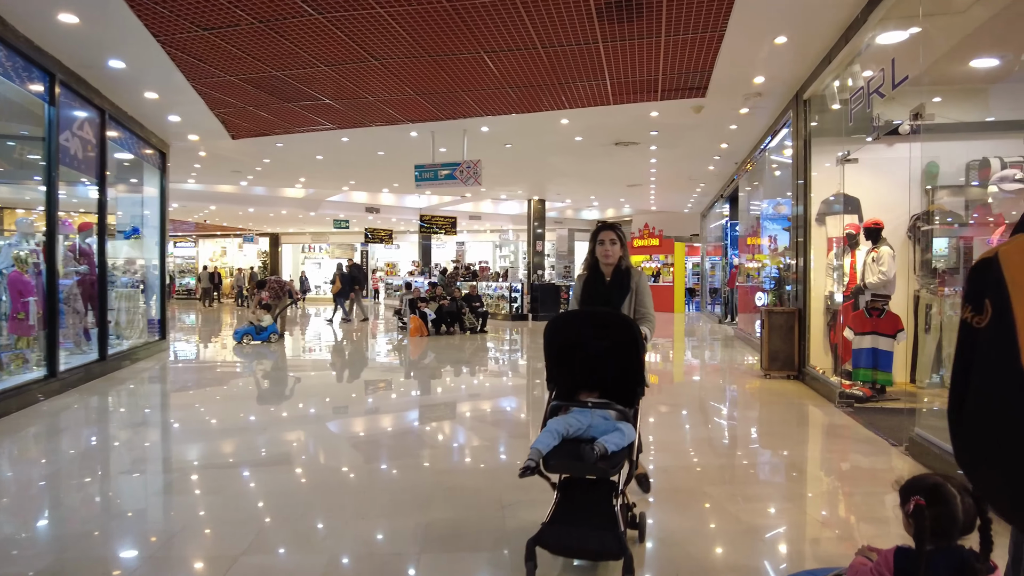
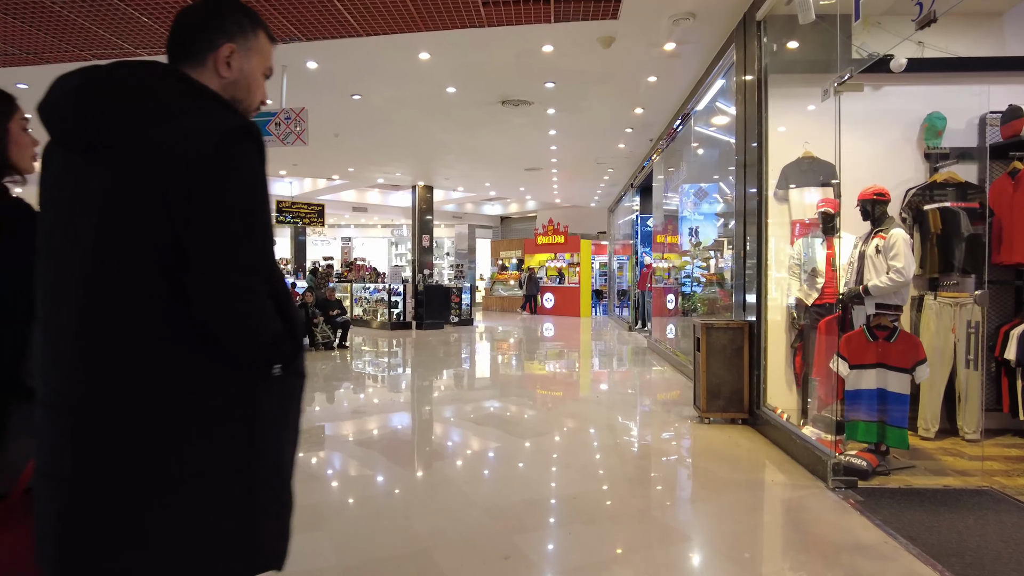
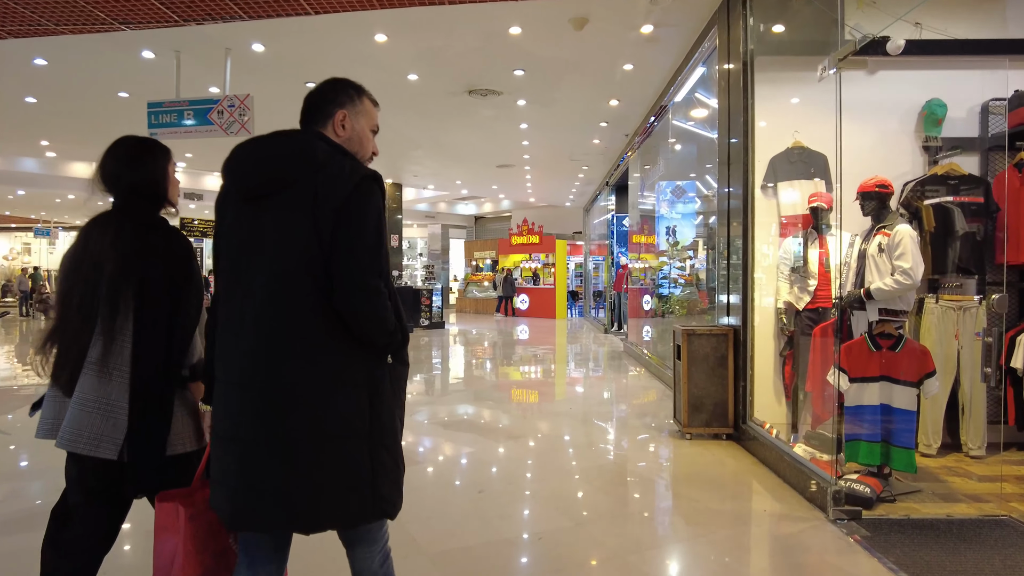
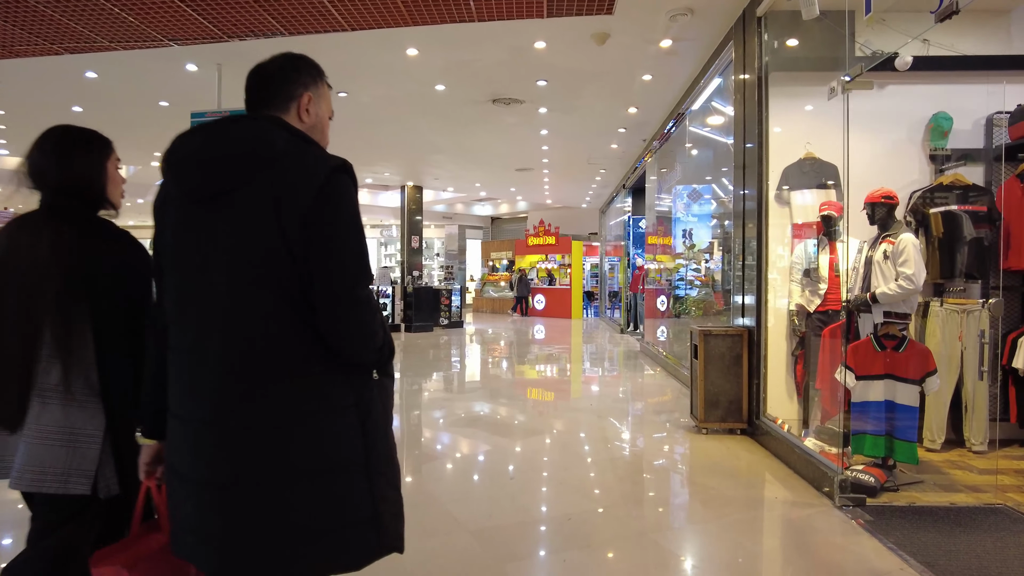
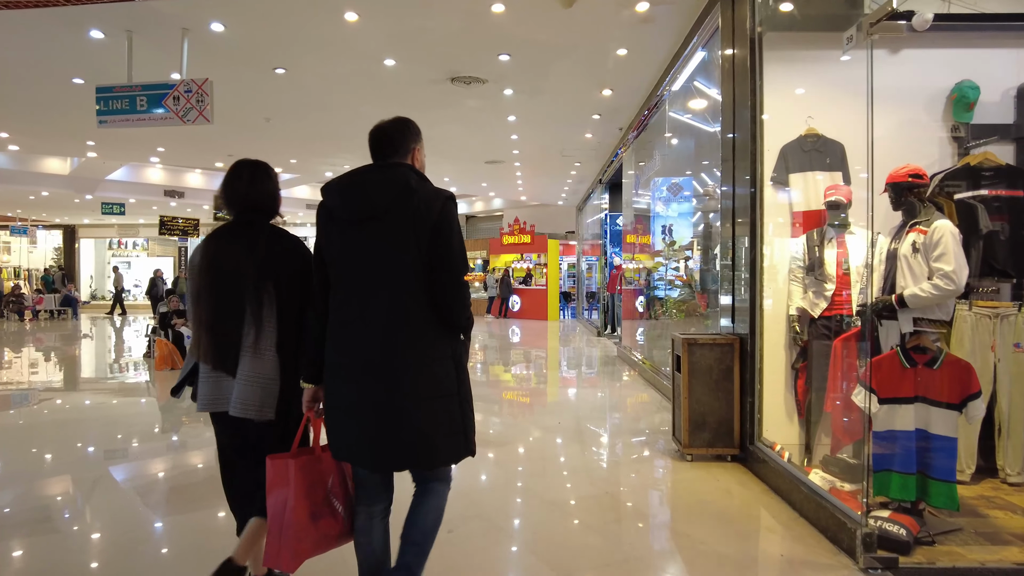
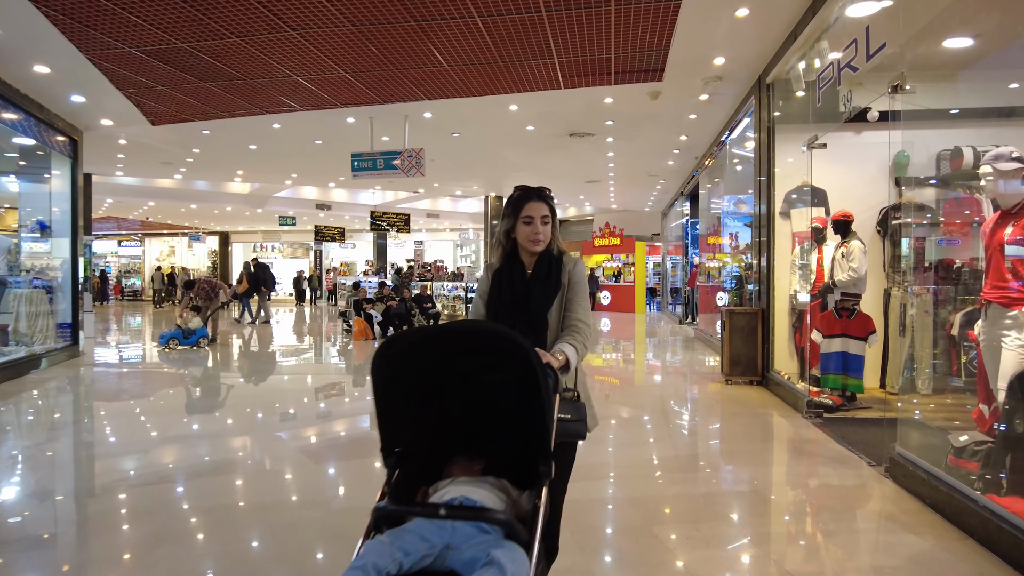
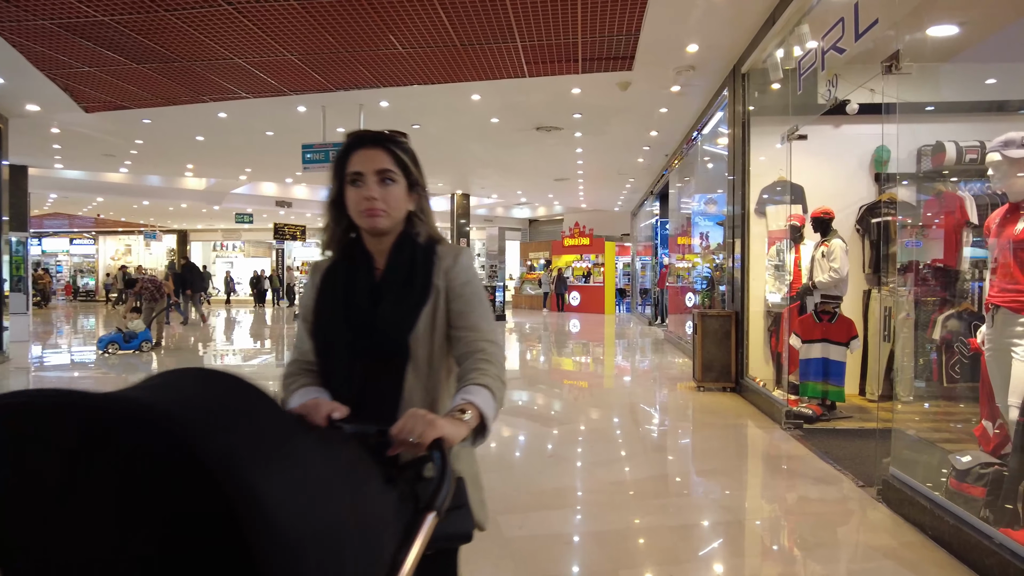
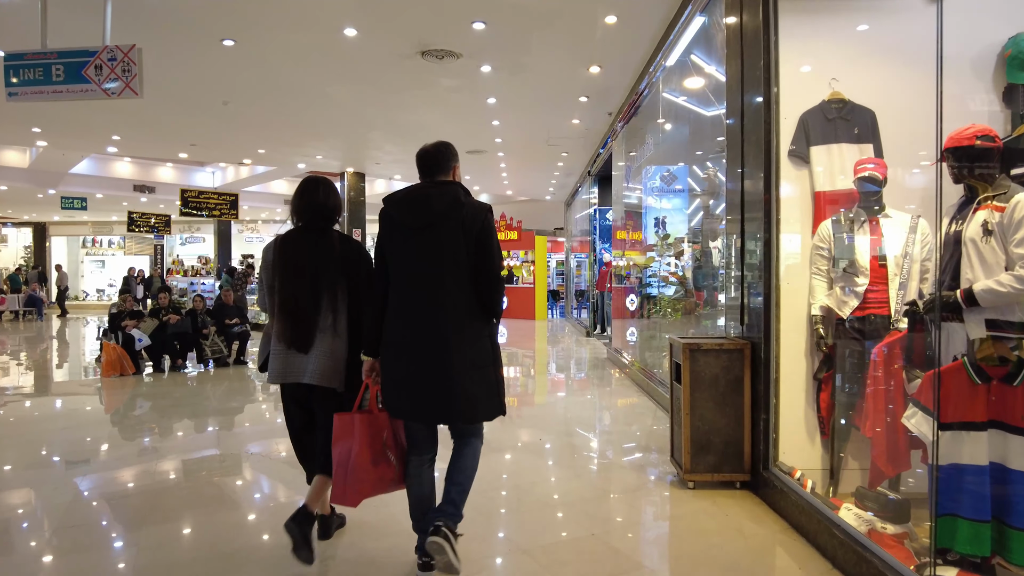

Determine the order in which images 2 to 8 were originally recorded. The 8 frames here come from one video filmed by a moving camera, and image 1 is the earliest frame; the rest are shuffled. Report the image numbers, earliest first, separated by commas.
6, 7, 2, 4, 3, 5, 8
